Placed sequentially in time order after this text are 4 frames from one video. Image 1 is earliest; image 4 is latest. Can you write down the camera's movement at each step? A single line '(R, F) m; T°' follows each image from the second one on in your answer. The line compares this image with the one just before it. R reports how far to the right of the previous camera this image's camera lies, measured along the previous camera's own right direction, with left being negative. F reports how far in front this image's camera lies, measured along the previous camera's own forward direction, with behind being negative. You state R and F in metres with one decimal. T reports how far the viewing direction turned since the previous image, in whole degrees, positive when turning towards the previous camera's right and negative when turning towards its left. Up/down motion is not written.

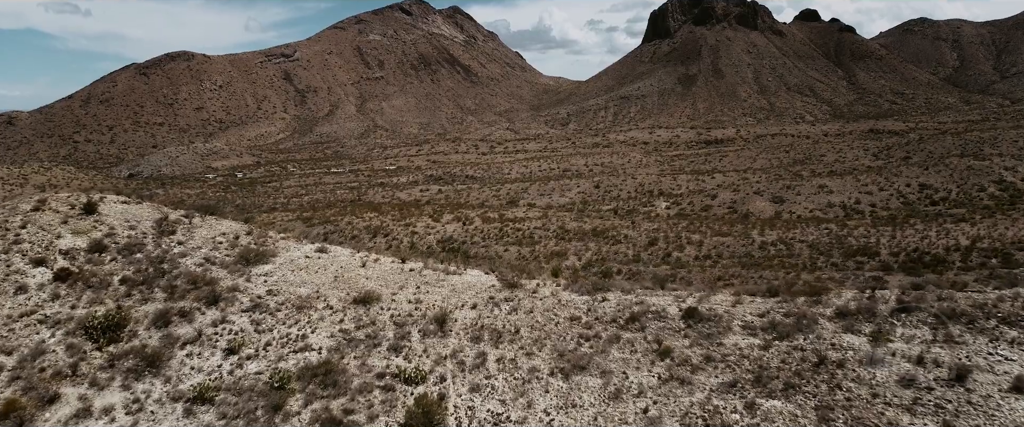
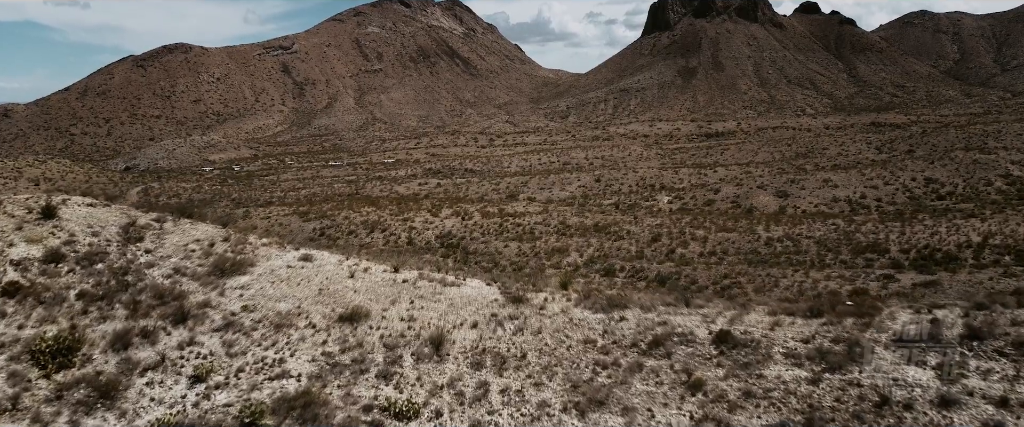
(-0.1, +0.6) m; 0°
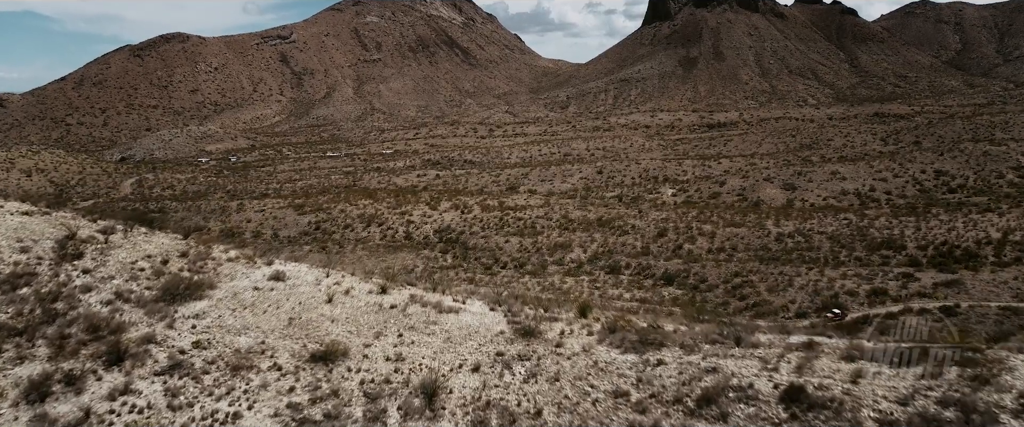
(-0.1, +0.8) m; 0°
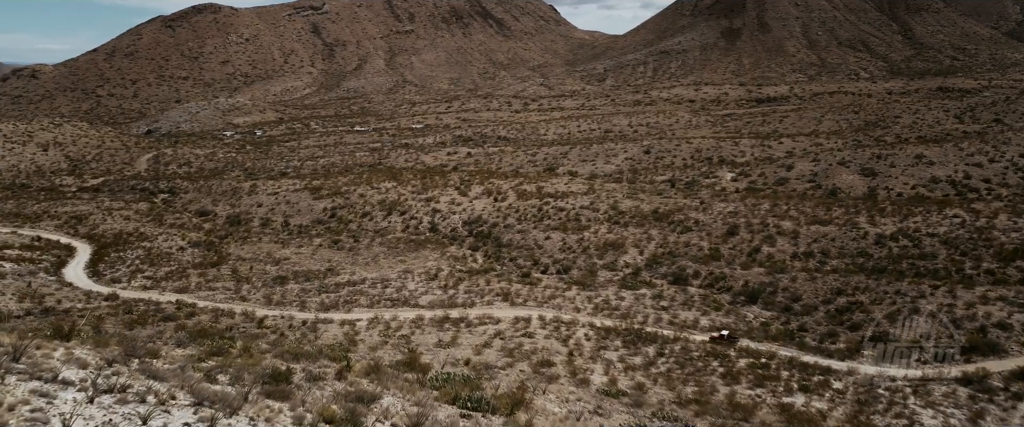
(-0.5, +3.3) m; -3°
